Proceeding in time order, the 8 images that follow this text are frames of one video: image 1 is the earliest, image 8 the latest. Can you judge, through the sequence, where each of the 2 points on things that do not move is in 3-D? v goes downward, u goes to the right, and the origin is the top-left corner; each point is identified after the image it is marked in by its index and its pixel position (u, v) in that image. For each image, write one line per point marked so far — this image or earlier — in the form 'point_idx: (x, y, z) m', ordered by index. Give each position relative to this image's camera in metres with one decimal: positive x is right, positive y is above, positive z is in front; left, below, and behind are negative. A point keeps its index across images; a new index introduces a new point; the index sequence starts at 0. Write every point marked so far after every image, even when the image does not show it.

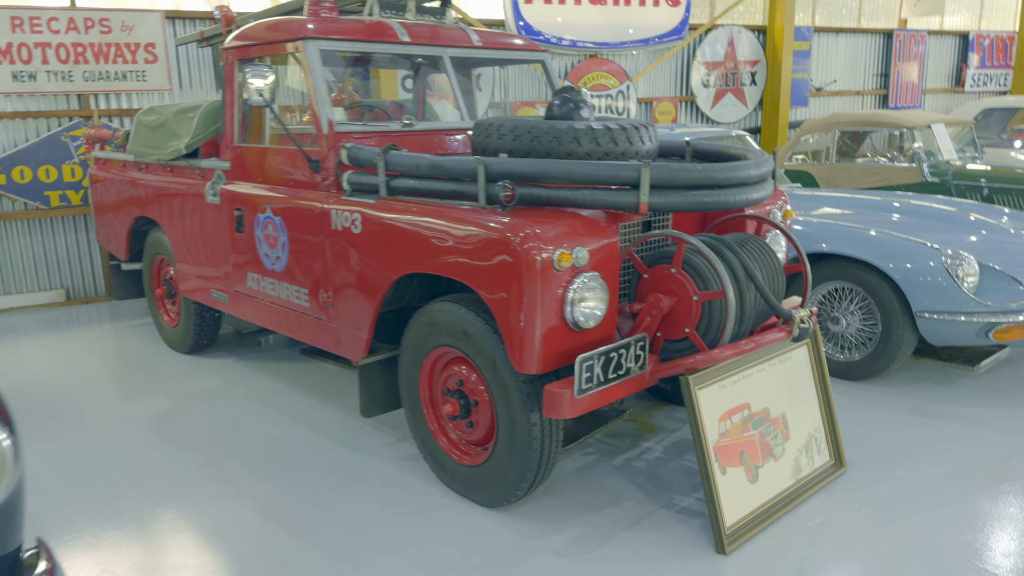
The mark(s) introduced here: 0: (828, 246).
0: (+1.6, +0.2, +3.7) m
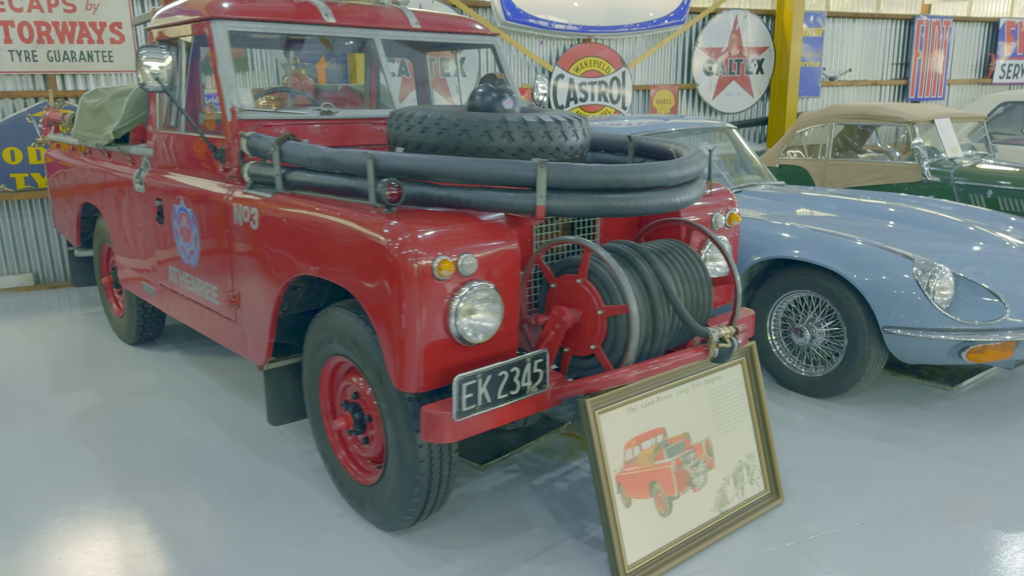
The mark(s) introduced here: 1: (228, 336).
0: (+1.3, +0.1, +3.4) m
1: (-1.1, -0.2, +2.9) m
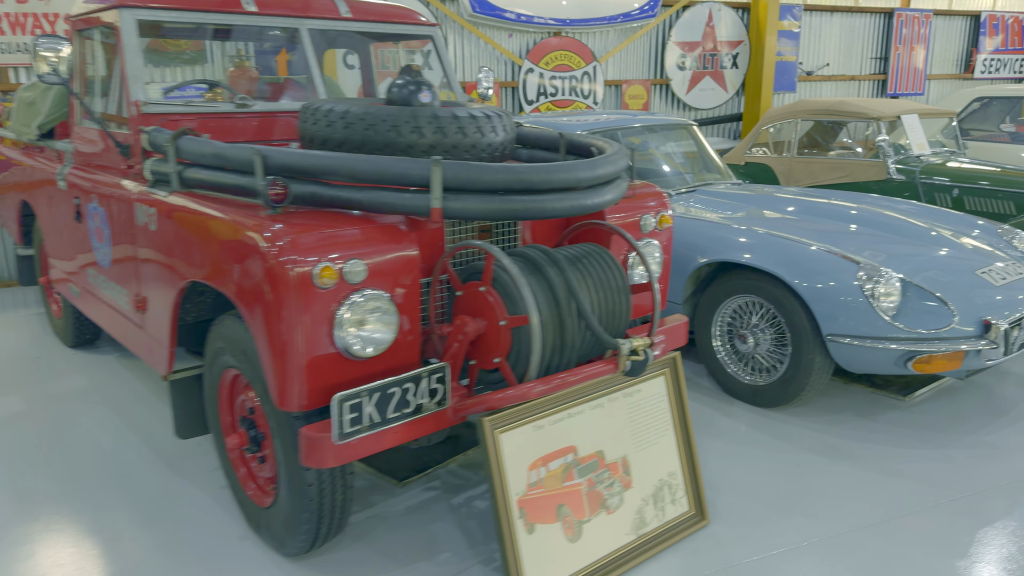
0: (+1.0, +0.1, +3.2) m
1: (-1.4, -0.2, +2.8) m
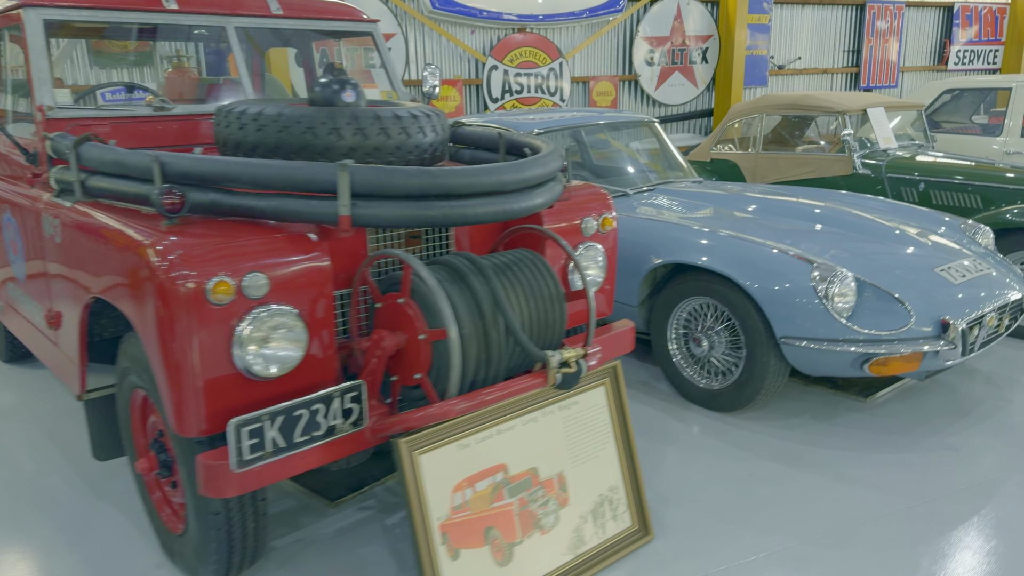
0: (+0.8, +0.1, +3.1) m
1: (-1.6, -0.2, +2.6) m
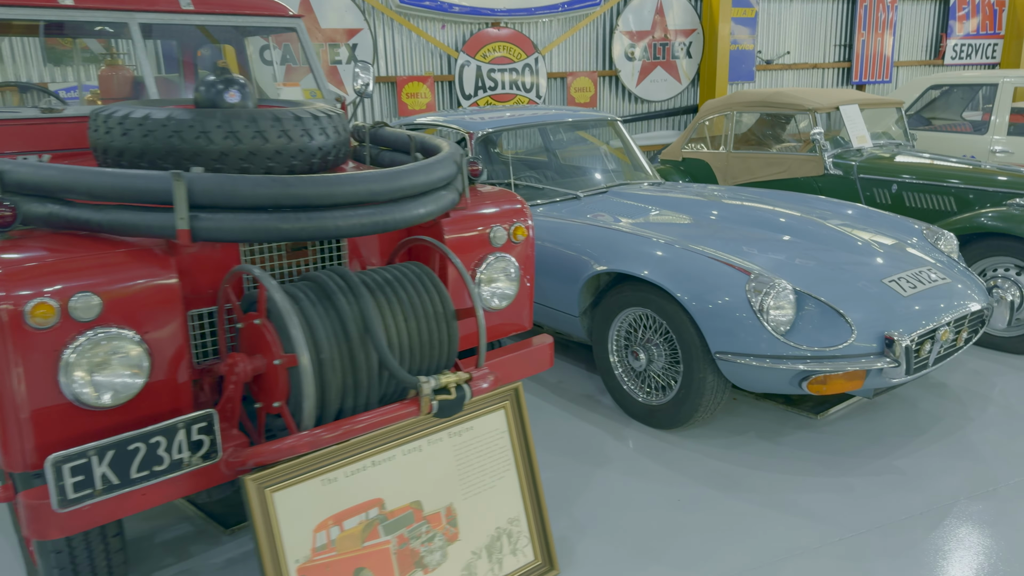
0: (+0.5, +0.1, +2.9) m
1: (-1.9, -0.3, +2.5) m
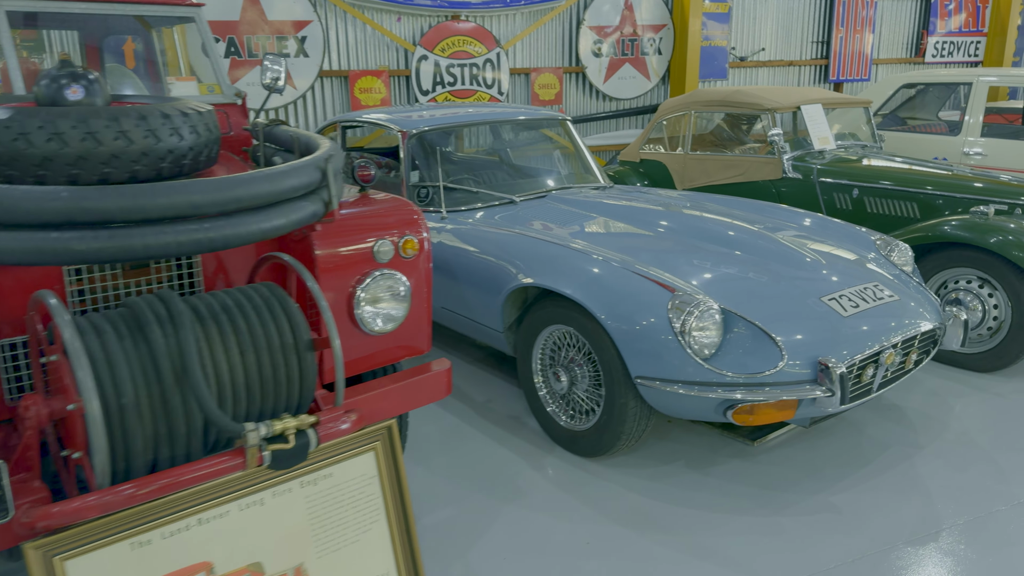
0: (+0.2, 0.0, +2.7) m
1: (-2.2, -0.3, +2.2) m
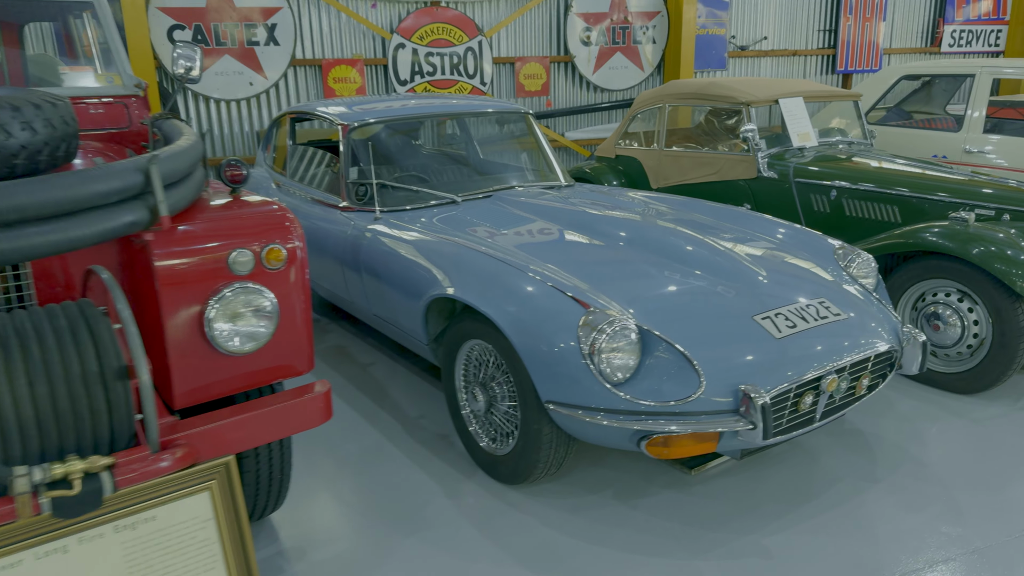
0: (-0.1, 0.0, +2.5) m
1: (-2.5, -0.3, +2.1) m
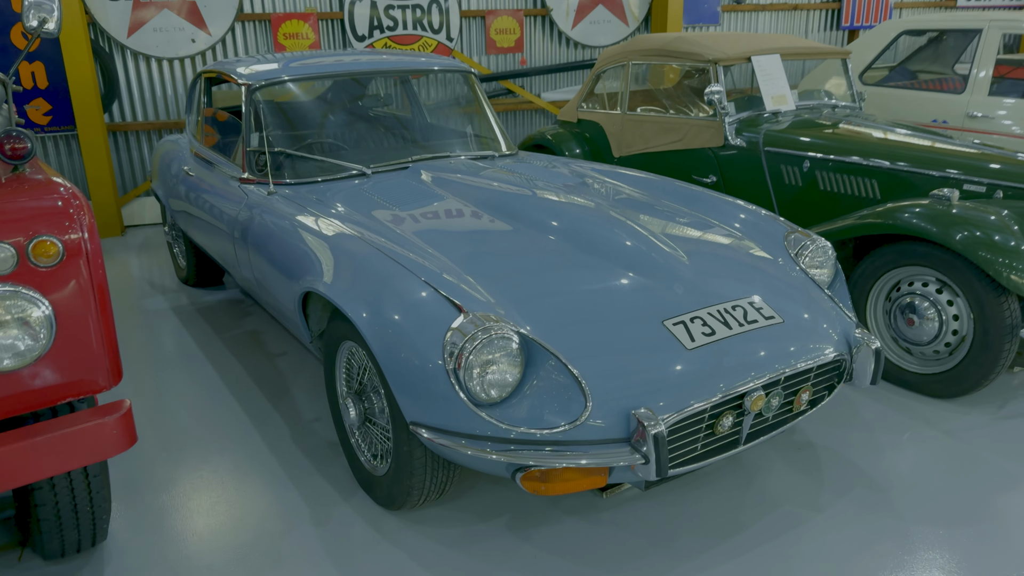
0: (-0.4, 0.0, +2.1) m
1: (-2.8, -0.3, +1.8) m
